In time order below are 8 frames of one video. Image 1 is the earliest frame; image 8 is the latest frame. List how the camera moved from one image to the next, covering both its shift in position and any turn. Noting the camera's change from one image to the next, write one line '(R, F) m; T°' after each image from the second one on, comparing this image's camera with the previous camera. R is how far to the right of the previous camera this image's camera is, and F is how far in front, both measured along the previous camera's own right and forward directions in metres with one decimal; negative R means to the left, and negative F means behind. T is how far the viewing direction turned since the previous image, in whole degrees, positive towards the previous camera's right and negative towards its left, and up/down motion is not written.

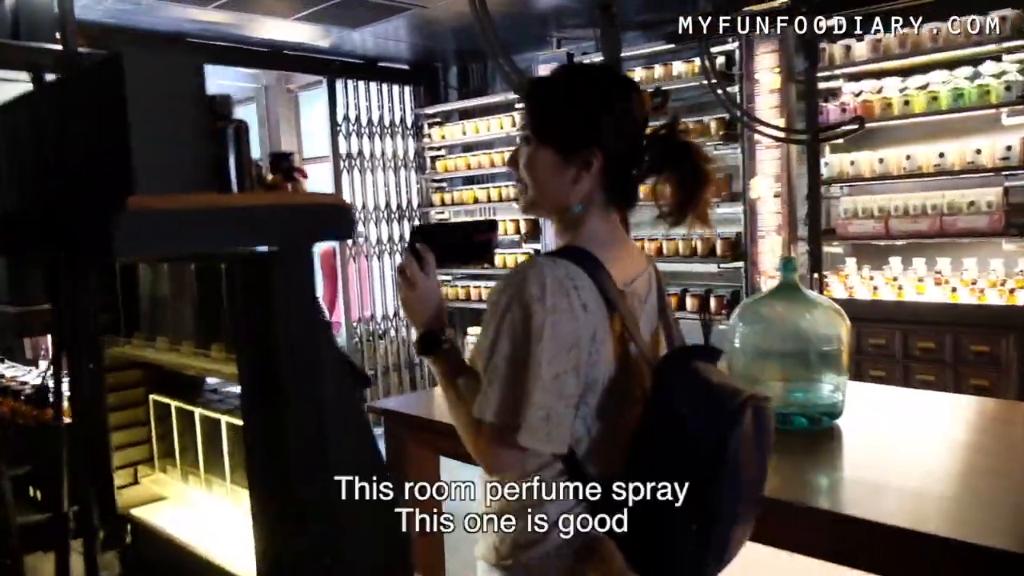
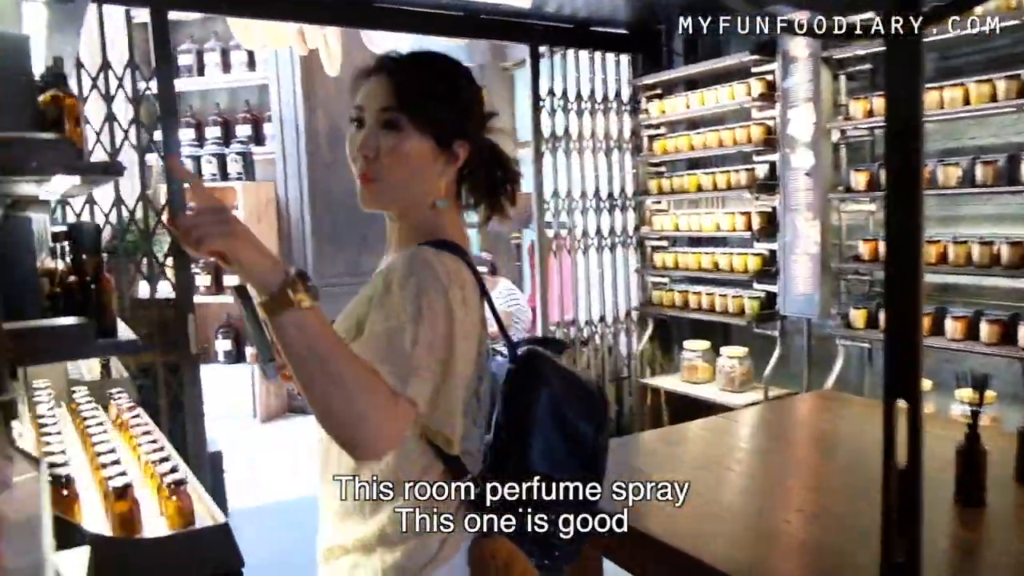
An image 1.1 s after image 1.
(+0.1, +1.0) m; -16°
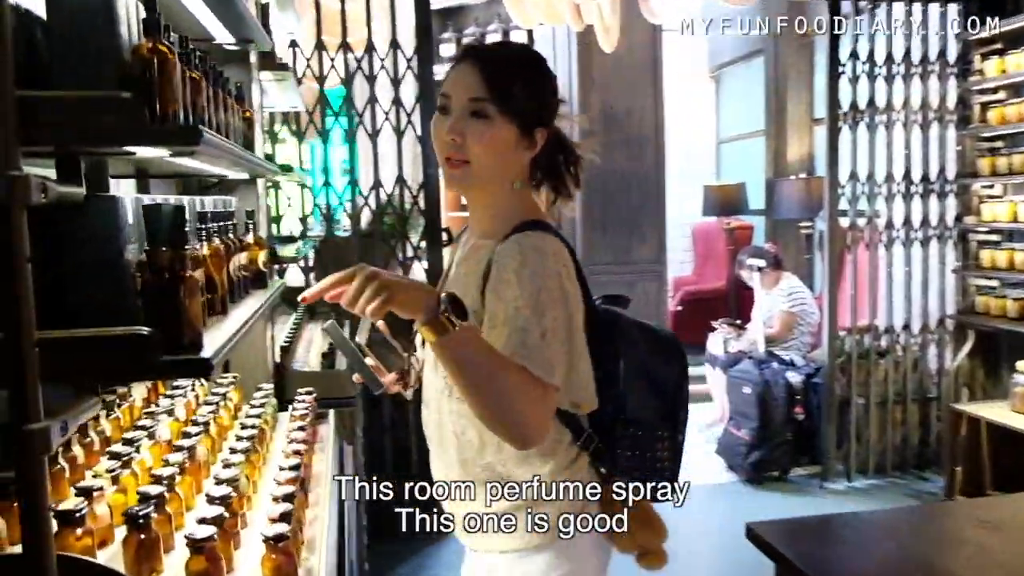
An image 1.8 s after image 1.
(+0.1, +0.5) m; -20°
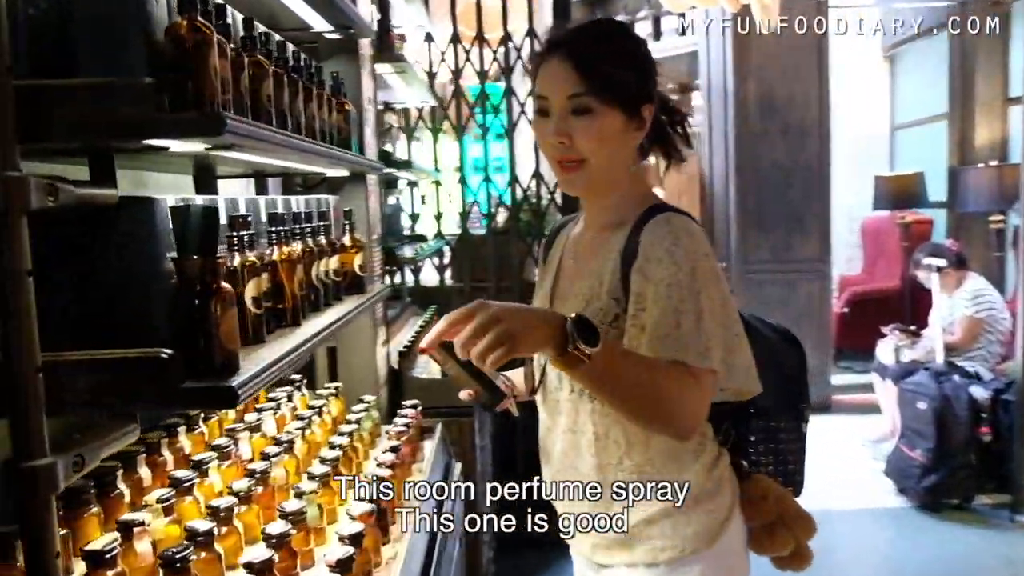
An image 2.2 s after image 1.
(+0.1, +0.2) m; -11°
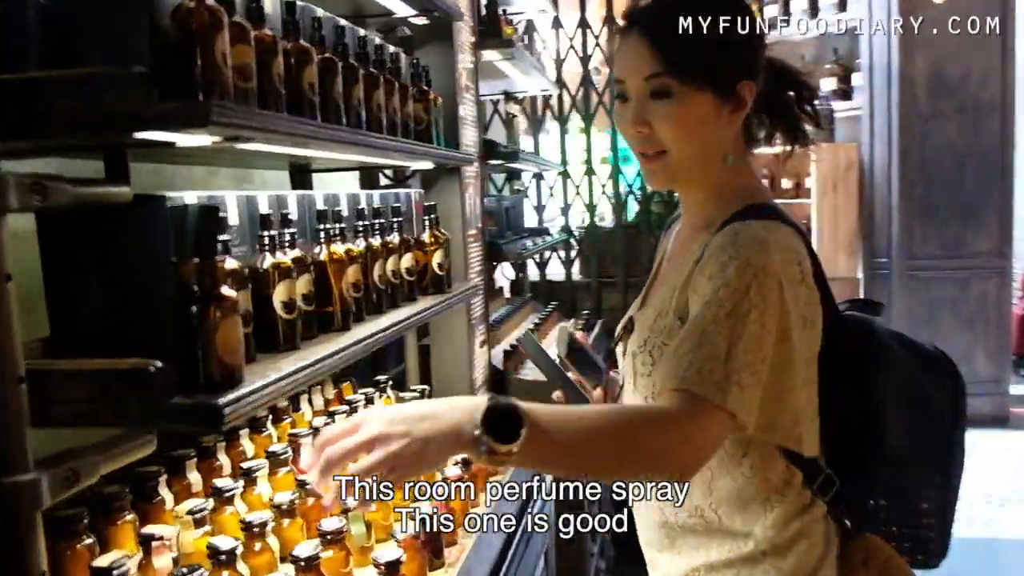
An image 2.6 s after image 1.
(+0.1, +0.2) m; -10°
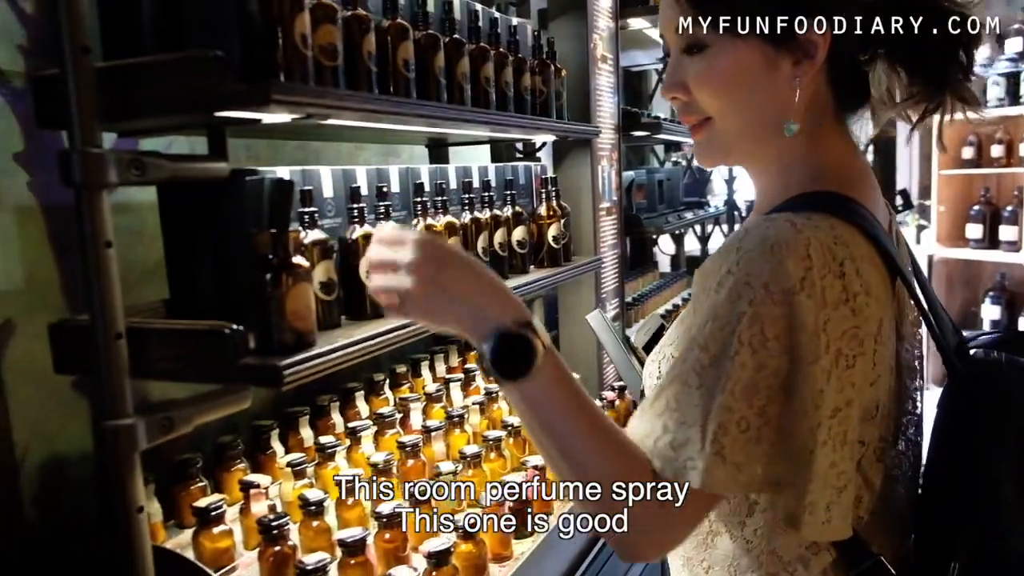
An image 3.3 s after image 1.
(+0.1, 0.0) m; -13°
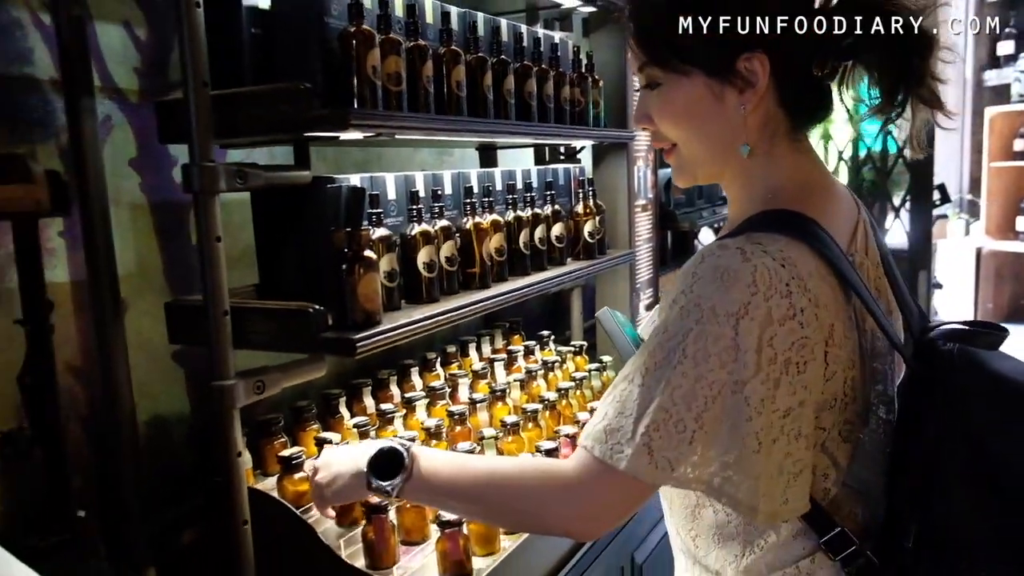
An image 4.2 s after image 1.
(0.0, -0.2) m; -3°
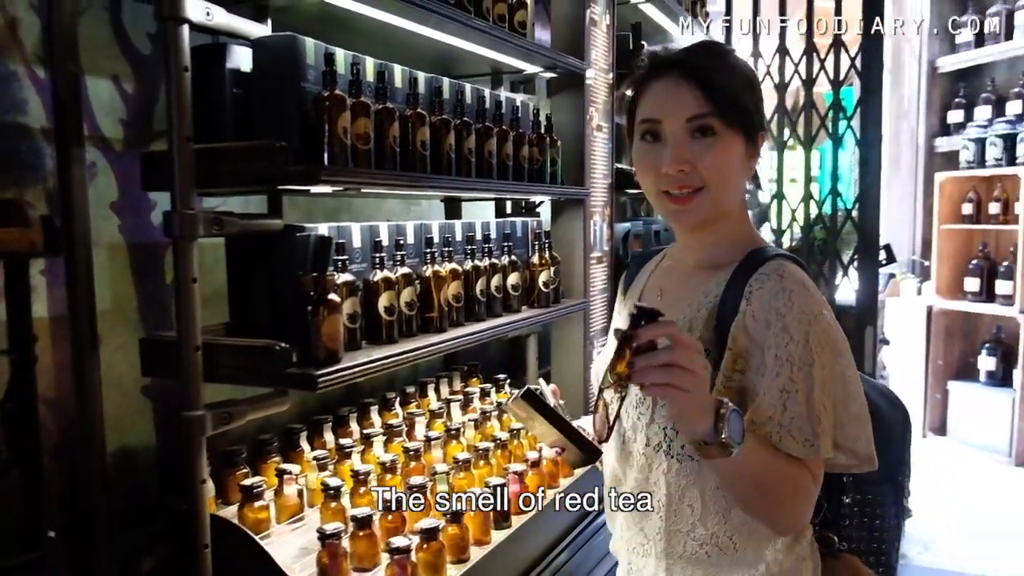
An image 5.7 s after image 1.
(0.0, -0.1) m; +2°
